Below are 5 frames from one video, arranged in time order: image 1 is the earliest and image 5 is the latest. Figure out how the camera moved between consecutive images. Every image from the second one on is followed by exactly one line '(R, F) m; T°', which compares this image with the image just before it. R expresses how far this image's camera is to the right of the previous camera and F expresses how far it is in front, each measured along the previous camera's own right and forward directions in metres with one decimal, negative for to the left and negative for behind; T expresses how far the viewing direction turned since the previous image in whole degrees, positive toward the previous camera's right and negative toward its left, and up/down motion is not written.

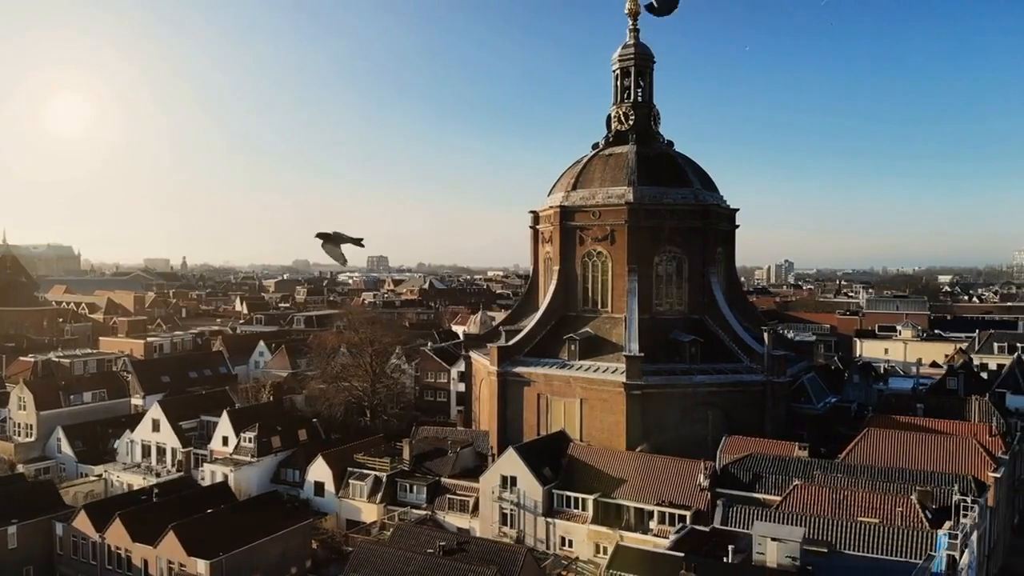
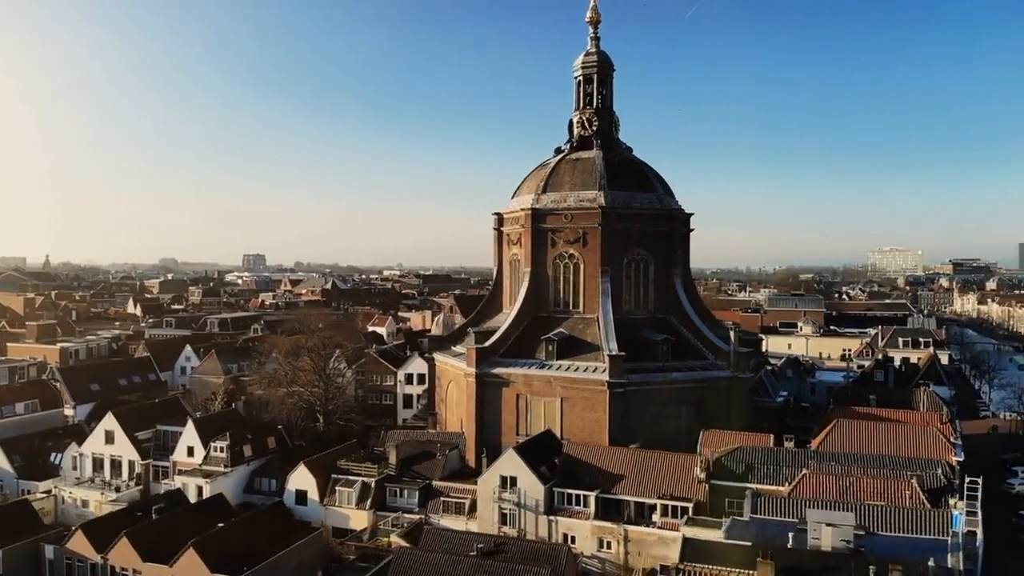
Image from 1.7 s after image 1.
(-4.2, 0.0) m; +9°
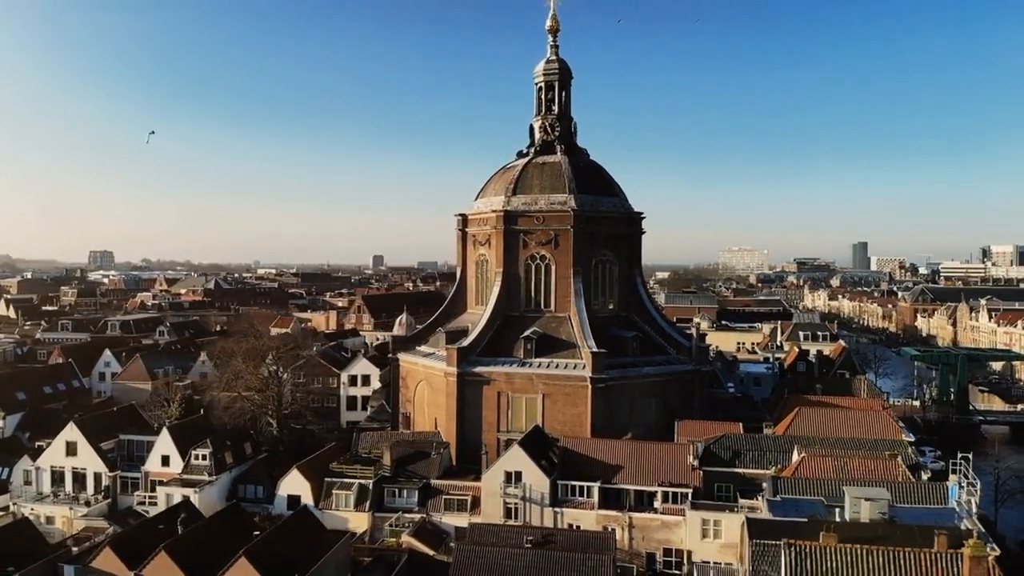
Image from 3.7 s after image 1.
(-5.0, -0.4) m; +10°
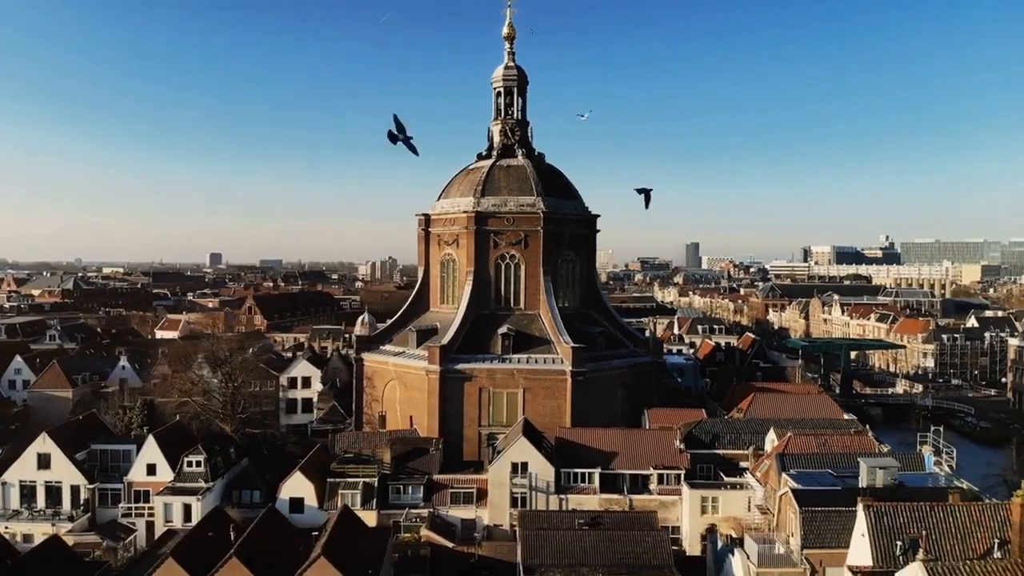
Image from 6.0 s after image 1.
(-5.8, -0.7) m; +11°
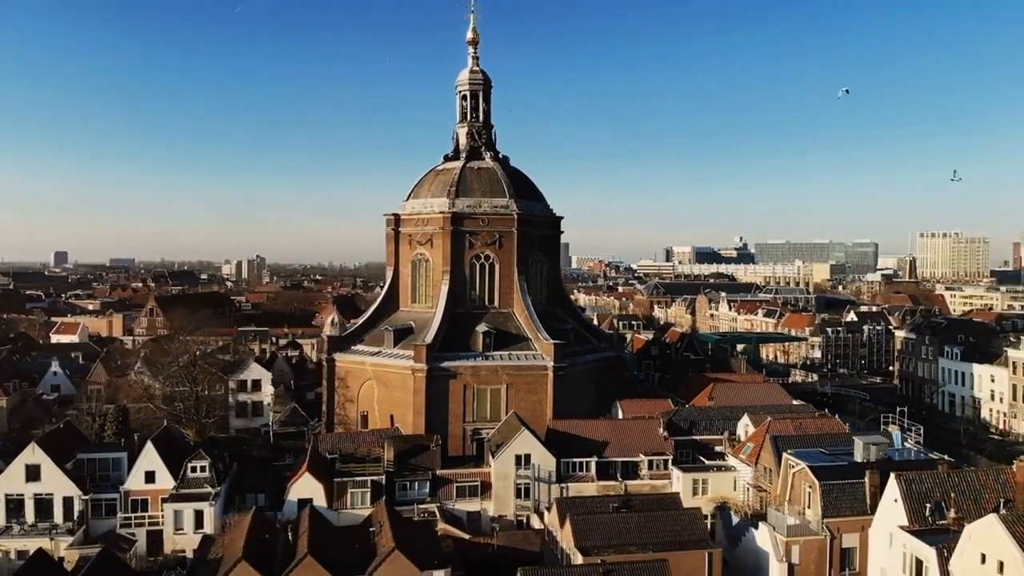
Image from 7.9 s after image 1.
(-5.1, -0.8) m; +9°
